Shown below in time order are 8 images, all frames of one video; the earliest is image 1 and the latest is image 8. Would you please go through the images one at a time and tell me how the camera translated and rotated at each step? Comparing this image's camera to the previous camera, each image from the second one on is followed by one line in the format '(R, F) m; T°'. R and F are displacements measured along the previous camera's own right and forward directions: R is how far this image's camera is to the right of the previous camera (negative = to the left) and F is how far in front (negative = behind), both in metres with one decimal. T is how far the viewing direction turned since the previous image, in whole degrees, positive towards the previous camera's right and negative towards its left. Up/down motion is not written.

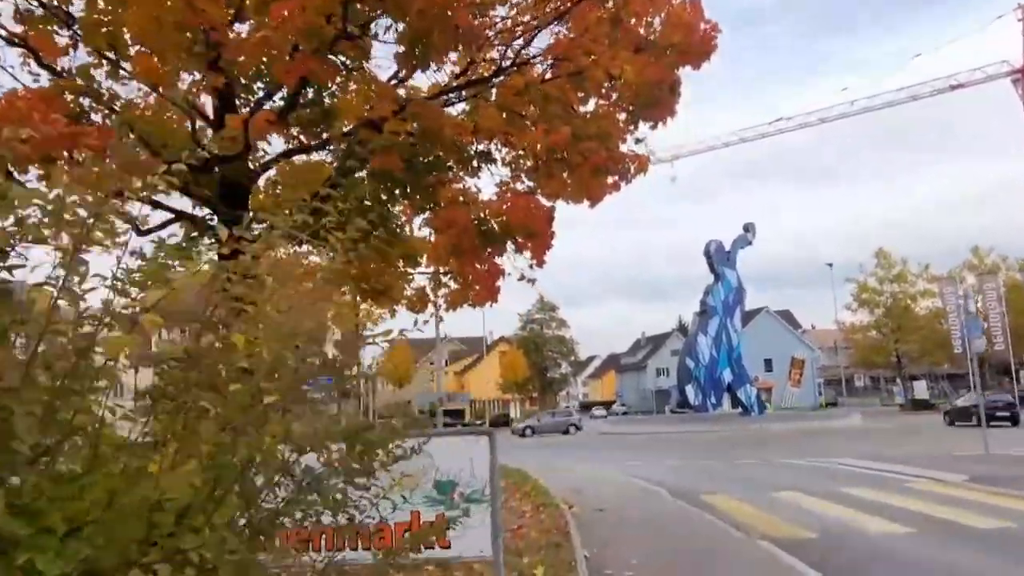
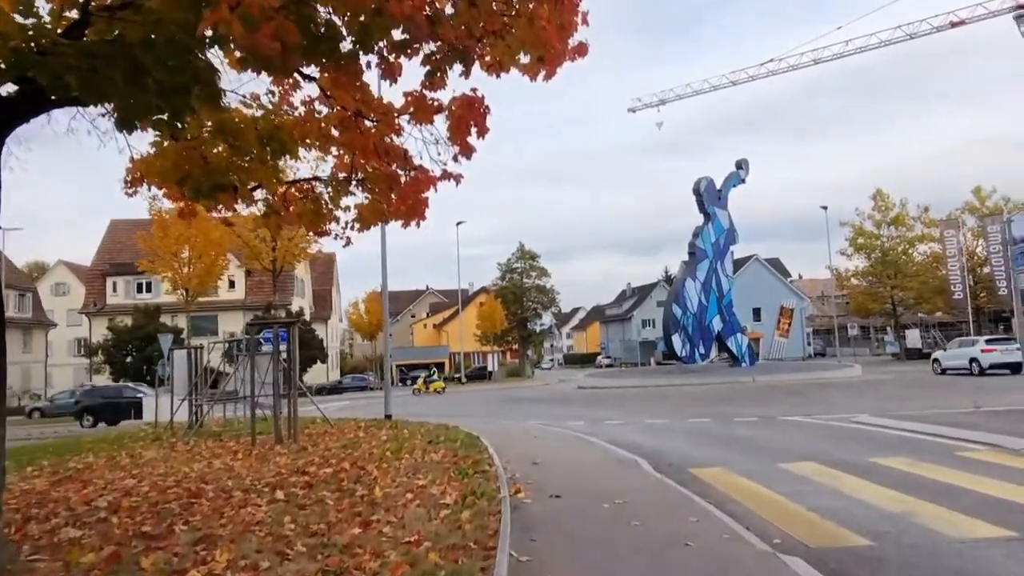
(+0.9, +3.9) m; +1°
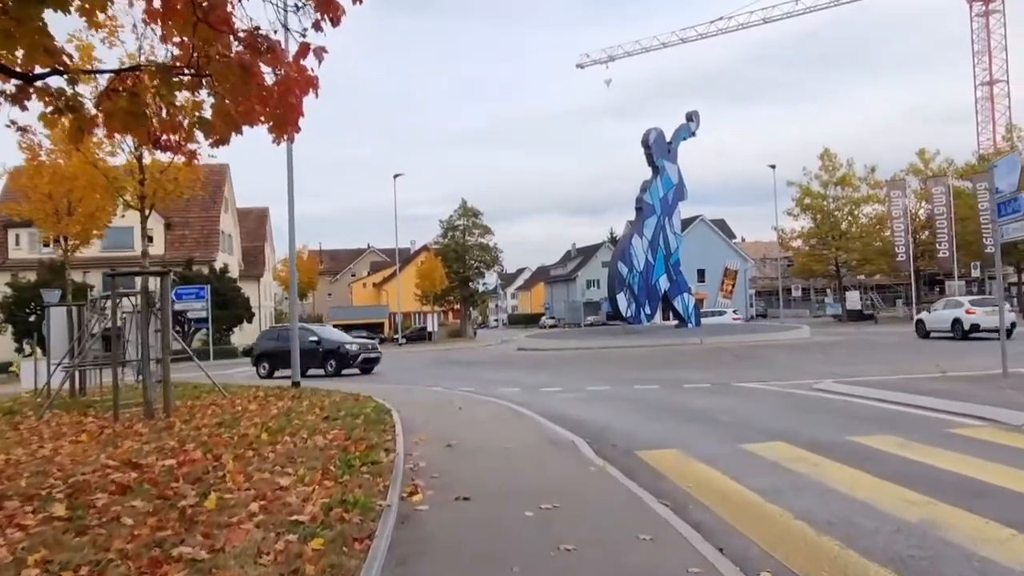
(+0.5, +2.7) m; +4°
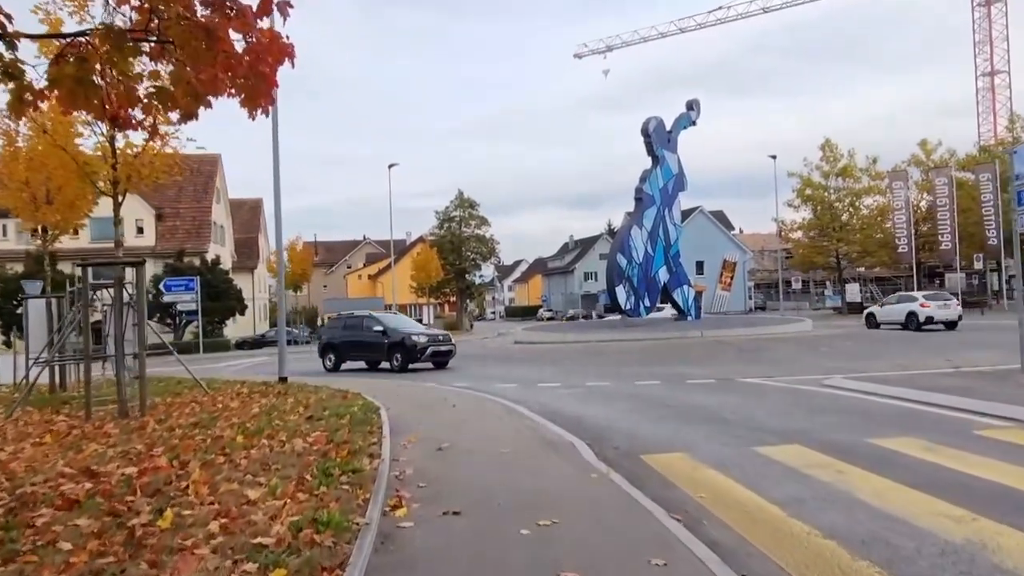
(0.0, +0.8) m; 0°
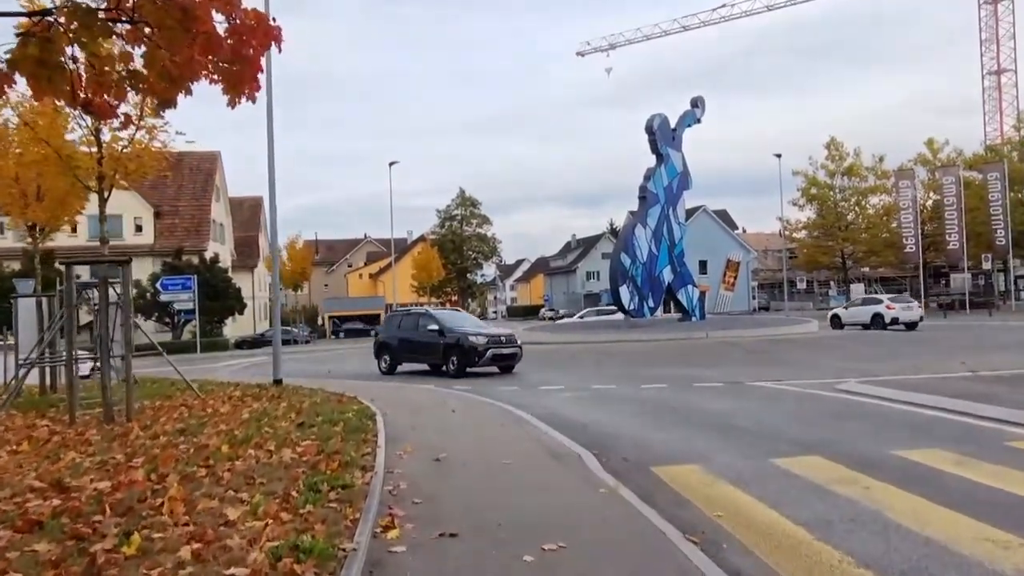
(0.0, +0.6) m; 0°
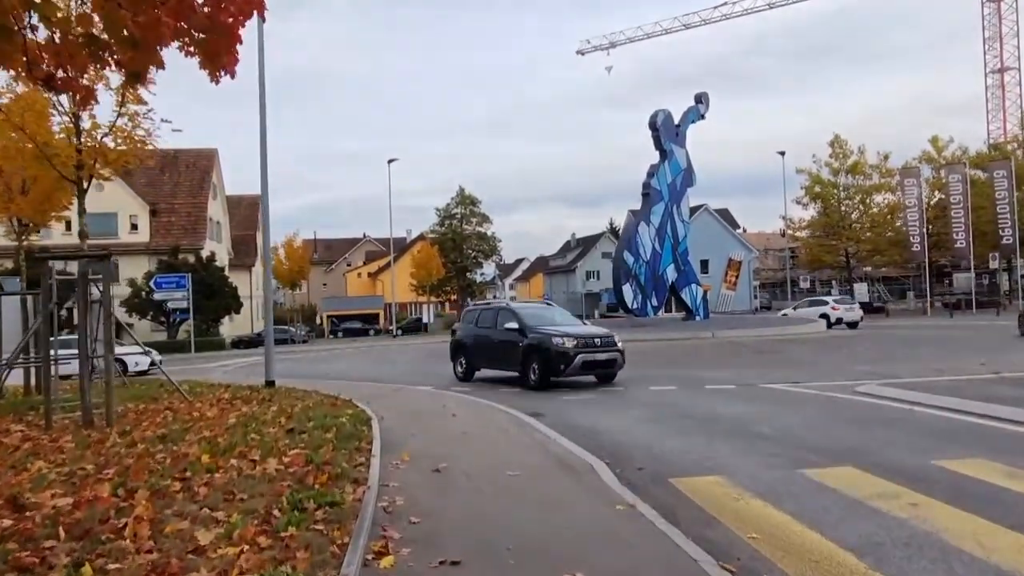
(-0.1, +0.8) m; 0°
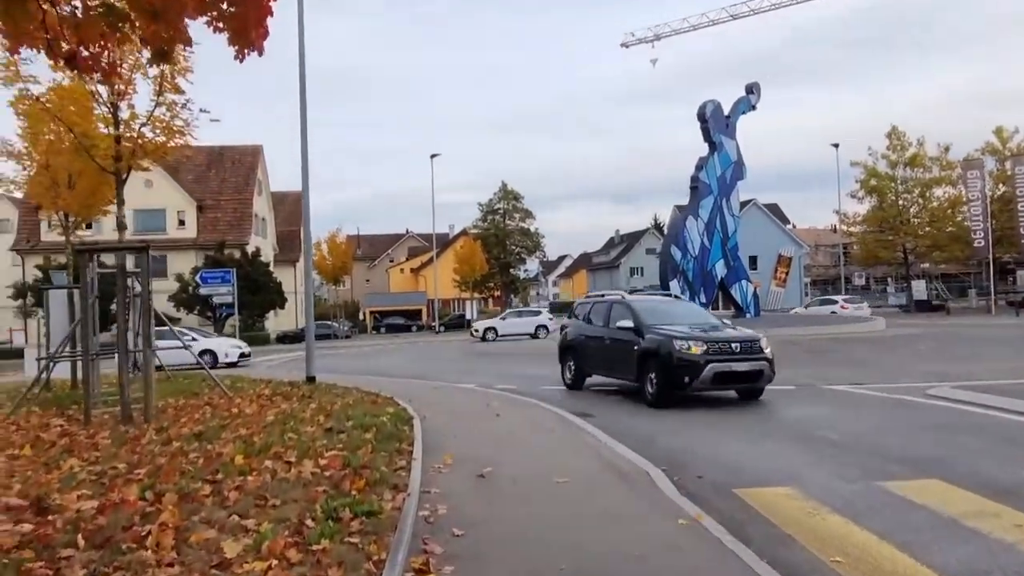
(-0.1, +0.6) m; -3°
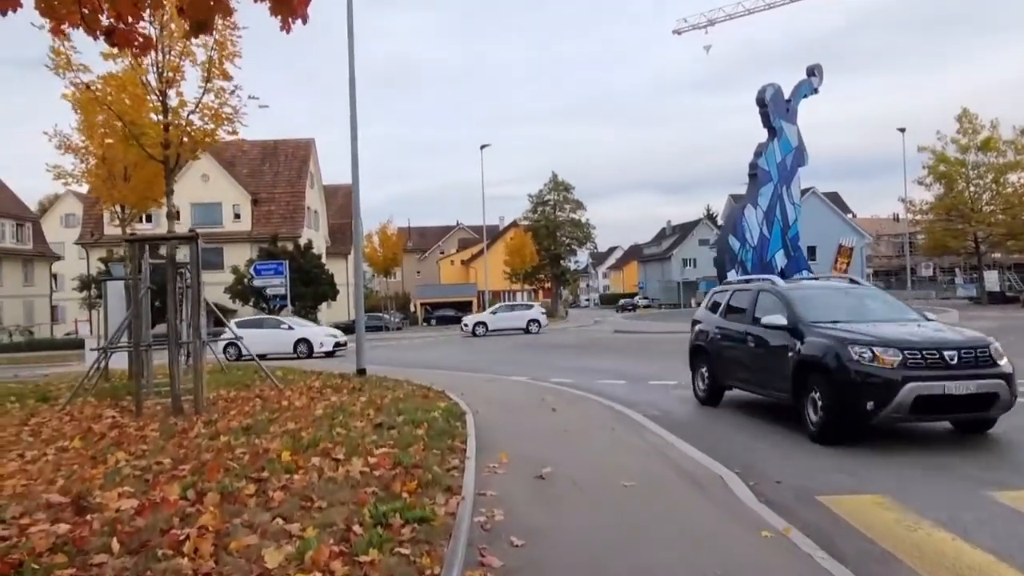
(-0.1, +0.6) m; -4°
